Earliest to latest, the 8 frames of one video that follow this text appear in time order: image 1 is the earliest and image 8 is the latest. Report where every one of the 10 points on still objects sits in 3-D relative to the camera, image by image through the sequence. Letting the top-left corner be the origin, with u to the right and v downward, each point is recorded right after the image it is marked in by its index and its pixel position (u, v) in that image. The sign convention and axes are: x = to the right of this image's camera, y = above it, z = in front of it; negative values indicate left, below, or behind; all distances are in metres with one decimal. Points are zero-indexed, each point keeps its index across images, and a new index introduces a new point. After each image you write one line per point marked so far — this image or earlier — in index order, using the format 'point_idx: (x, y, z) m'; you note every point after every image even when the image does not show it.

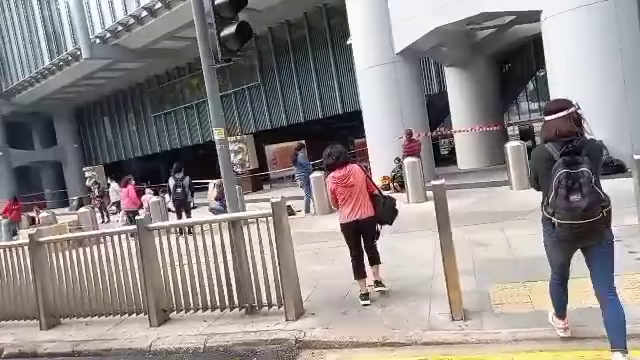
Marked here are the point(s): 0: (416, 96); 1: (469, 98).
0: (+3.3, +2.9, +16.2) m
1: (+6.0, +3.2, +18.5) m
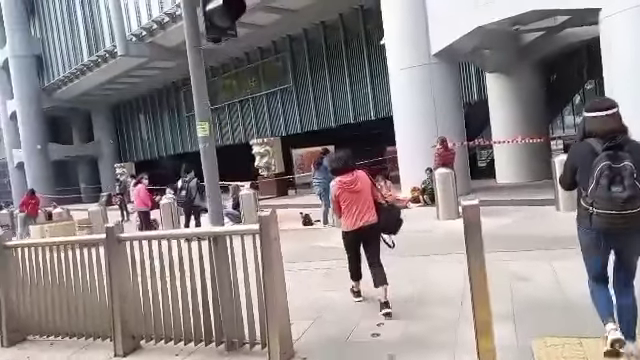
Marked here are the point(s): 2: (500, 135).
0: (+4.3, +2.5, +14.9) m
1: (+7.0, +2.6, +17.0) m
2: (+6.7, +1.6, +17.4) m
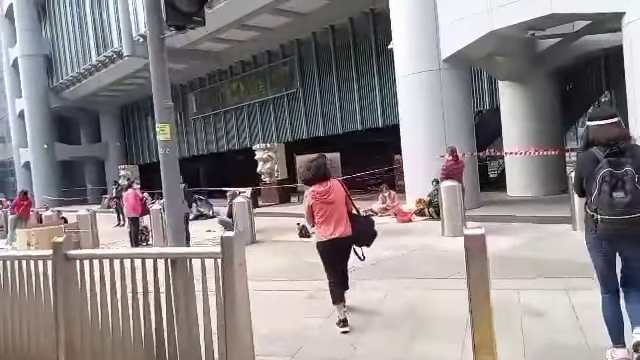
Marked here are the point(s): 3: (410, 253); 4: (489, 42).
0: (+4.3, +2.1, +14.1) m
1: (+7.2, +2.2, +16.2) m
2: (+6.9, +1.2, +16.5) m
3: (+1.7, -1.4, +9.0) m
4: (+4.8, +3.9, +13.2) m
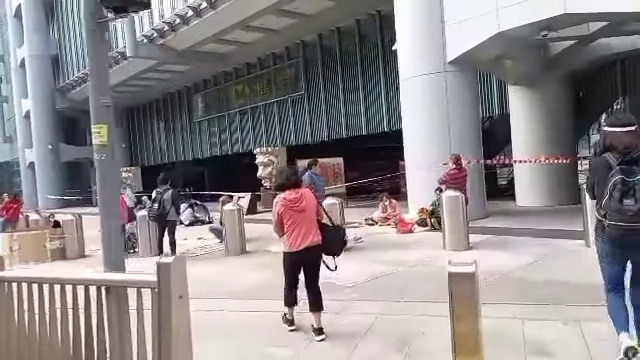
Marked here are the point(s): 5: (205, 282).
0: (+4.3, +1.9, +13.4) m
1: (+7.2, +1.8, +15.4) m
2: (+6.8, +0.9, +15.8) m
3: (+1.5, -1.6, +8.3) m
4: (+4.7, +3.7, +12.5) m
5: (-2.1, -1.8, +8.4) m
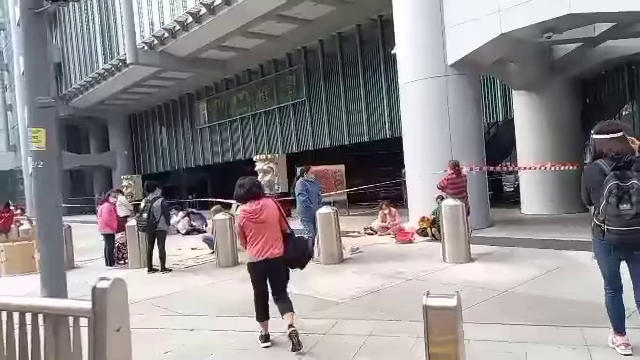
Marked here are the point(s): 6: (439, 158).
0: (+4.2, +1.7, +12.9) m
1: (+7.1, +1.6, +14.9) m
2: (+6.8, +0.6, +15.2) m
3: (+1.4, -1.7, +7.8) m
4: (+4.6, +3.5, +12.0) m
5: (-2.2, -2.0, +8.0) m
6: (+3.3, +0.6, +12.8) m
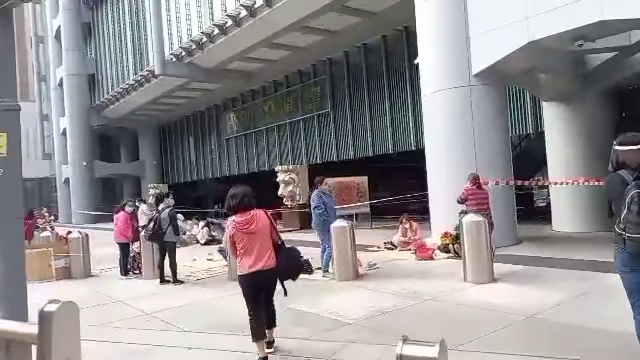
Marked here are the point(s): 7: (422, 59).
0: (+4.7, +1.3, +12.3) m
1: (+7.7, +1.1, +14.2) m
2: (+7.4, +0.1, +14.5) m
3: (+1.6, -1.9, +7.3) m
4: (+5.1, +3.1, +11.5) m
5: (-2.1, -2.2, +7.7) m
6: (+3.8, +0.2, +12.2) m
7: (+2.8, +3.4, +13.0) m
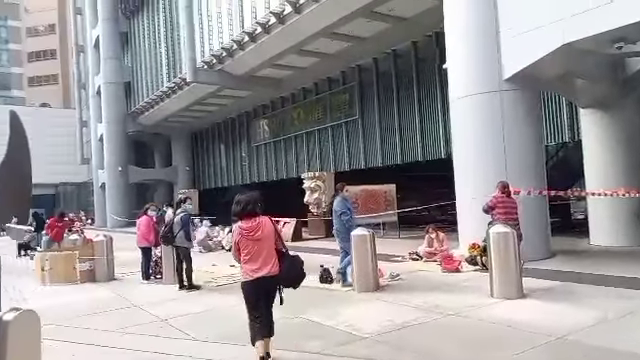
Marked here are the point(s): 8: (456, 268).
0: (+5.3, +1.0, +11.8) m
1: (+8.5, +0.8, +13.4) m
2: (+8.1, -0.2, +13.7) m
3: (+1.8, -2.1, +7.0) m
4: (+5.7, +2.9, +10.9) m
5: (-1.8, -2.3, +7.6) m
6: (+4.3, 0.0, +11.7) m
7: (+3.5, +3.2, +12.6) m
8: (+3.1, -2.0, +10.7) m
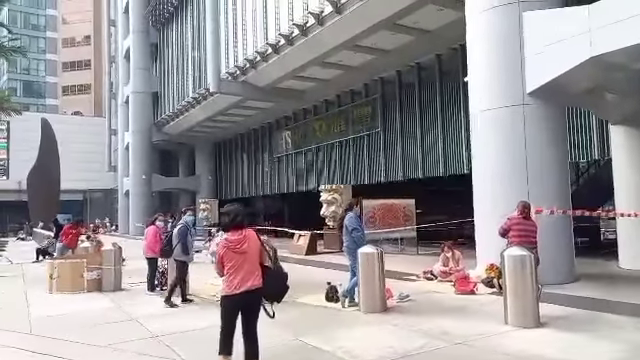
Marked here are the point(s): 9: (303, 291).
0: (+5.6, +0.6, +11.1) m
1: (+8.8, +0.2, +12.6) m
2: (+8.5, -0.7, +12.9) m
3: (+1.8, -2.3, +6.4) m
4: (+6.0, +2.4, +10.3) m
5: (-1.8, -2.4, +7.3) m
6: (+4.6, -0.4, +11.1) m
7: (+3.9, +2.7, +12.1) m
8: (+3.3, -2.4, +10.1) m
9: (-0.4, -2.6, +10.8) m
